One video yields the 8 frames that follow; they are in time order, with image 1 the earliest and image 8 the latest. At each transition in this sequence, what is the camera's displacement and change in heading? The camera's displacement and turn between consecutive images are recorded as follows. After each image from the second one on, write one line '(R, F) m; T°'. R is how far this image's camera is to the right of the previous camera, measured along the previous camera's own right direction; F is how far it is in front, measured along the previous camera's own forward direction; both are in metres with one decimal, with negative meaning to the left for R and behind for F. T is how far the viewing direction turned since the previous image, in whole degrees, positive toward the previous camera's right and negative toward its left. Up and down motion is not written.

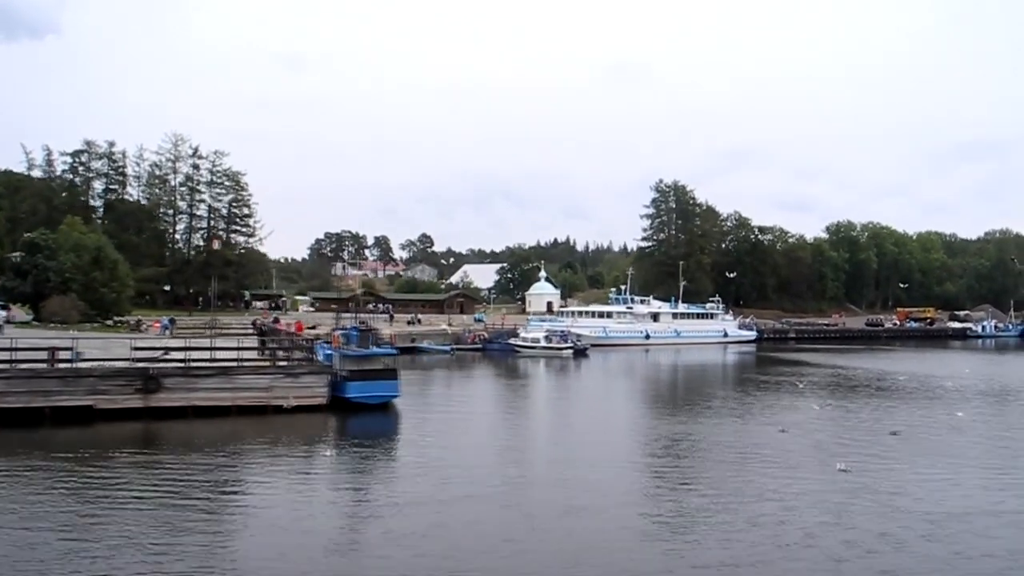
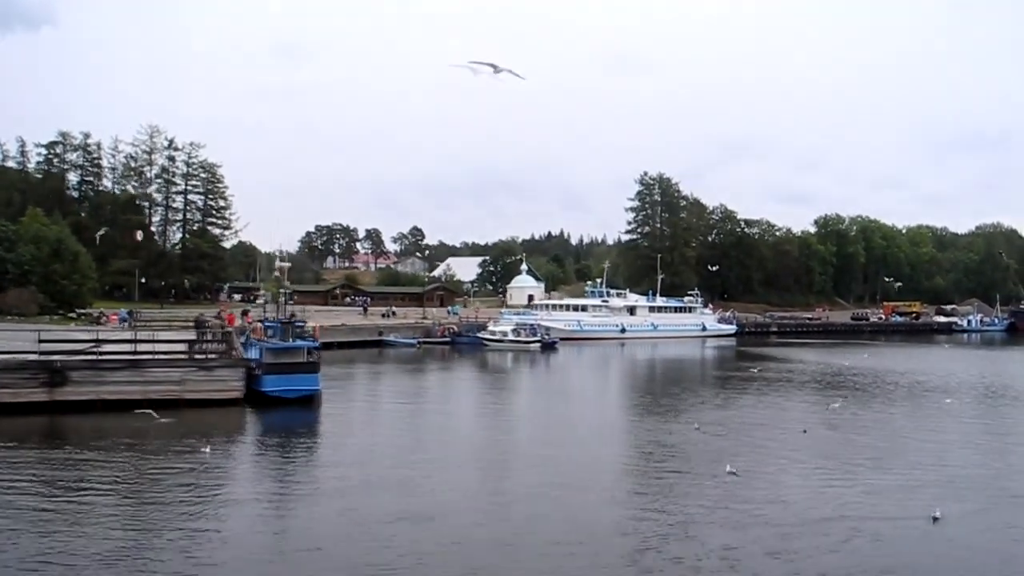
(+1.5, +0.3) m; 0°
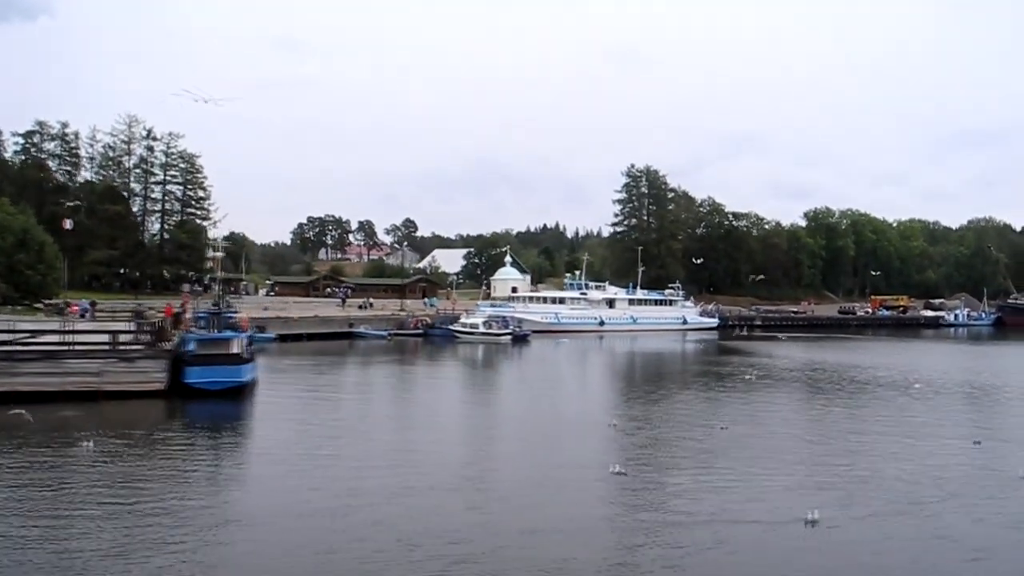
(+1.3, +0.3) m; 0°
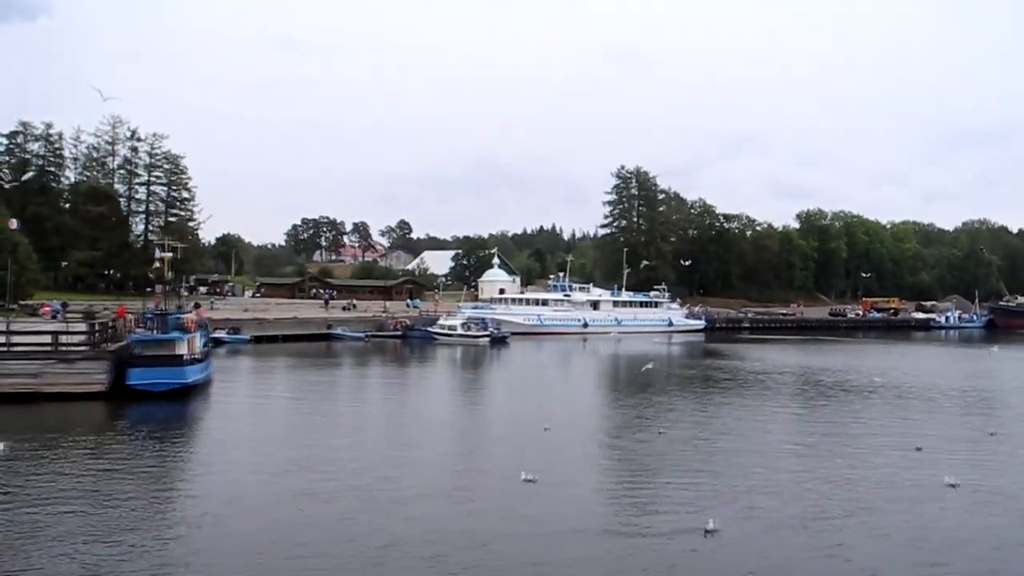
(+1.0, +0.2) m; 0°
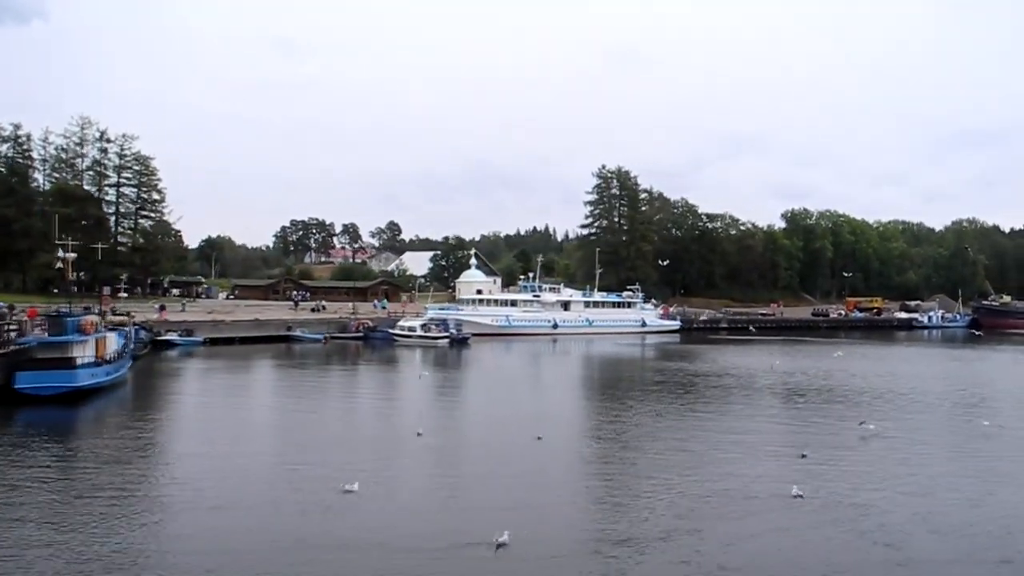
(+1.9, +0.4) m; 0°
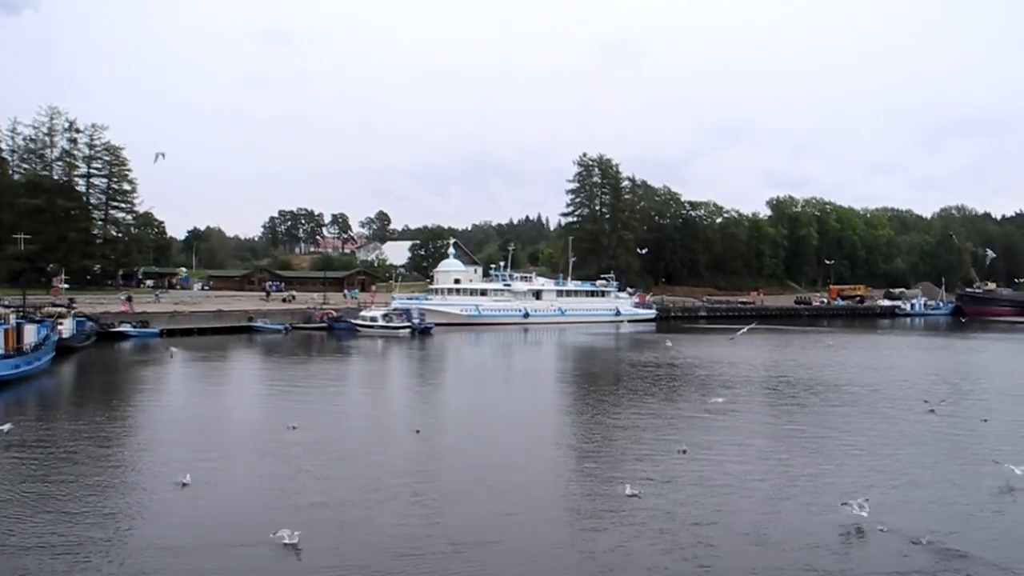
(+1.7, +0.4) m; 0°
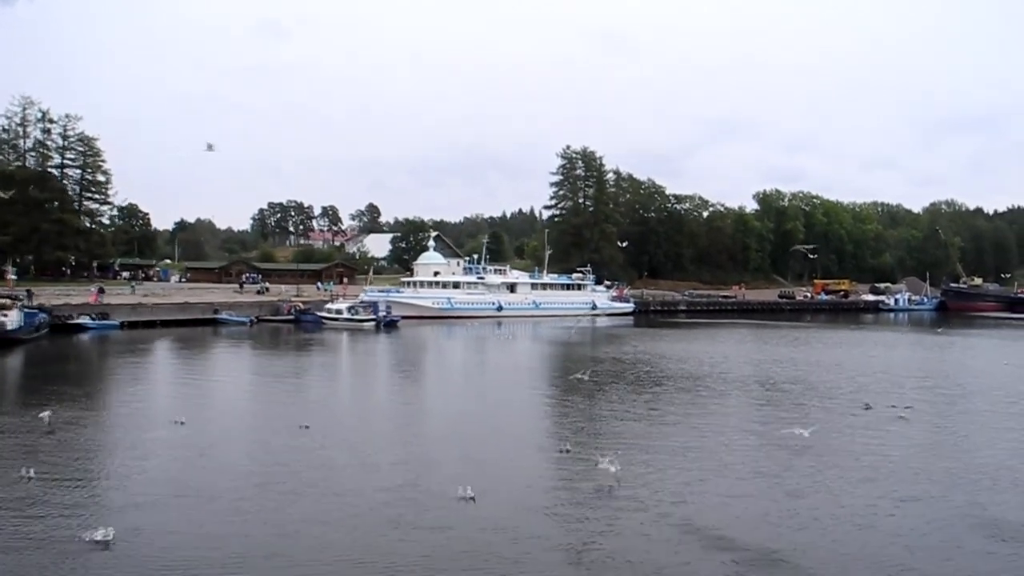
(+1.4, +0.4) m; 0°
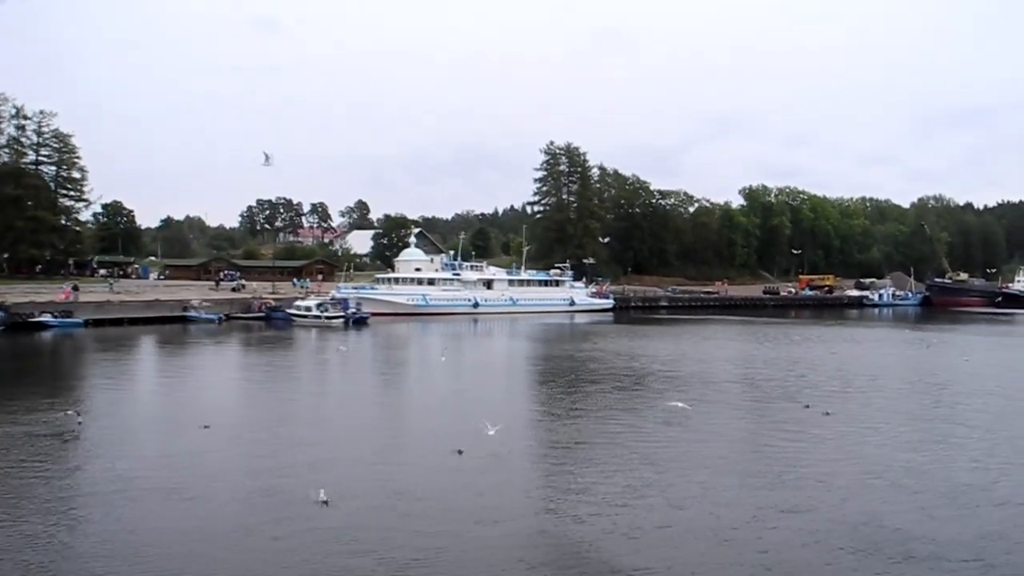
(+1.2, +0.3) m; 0°
